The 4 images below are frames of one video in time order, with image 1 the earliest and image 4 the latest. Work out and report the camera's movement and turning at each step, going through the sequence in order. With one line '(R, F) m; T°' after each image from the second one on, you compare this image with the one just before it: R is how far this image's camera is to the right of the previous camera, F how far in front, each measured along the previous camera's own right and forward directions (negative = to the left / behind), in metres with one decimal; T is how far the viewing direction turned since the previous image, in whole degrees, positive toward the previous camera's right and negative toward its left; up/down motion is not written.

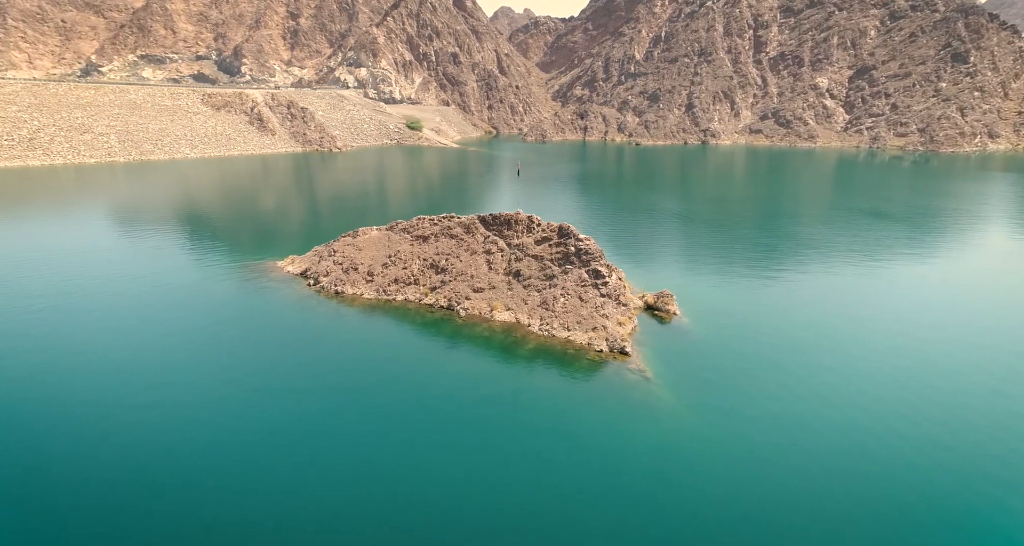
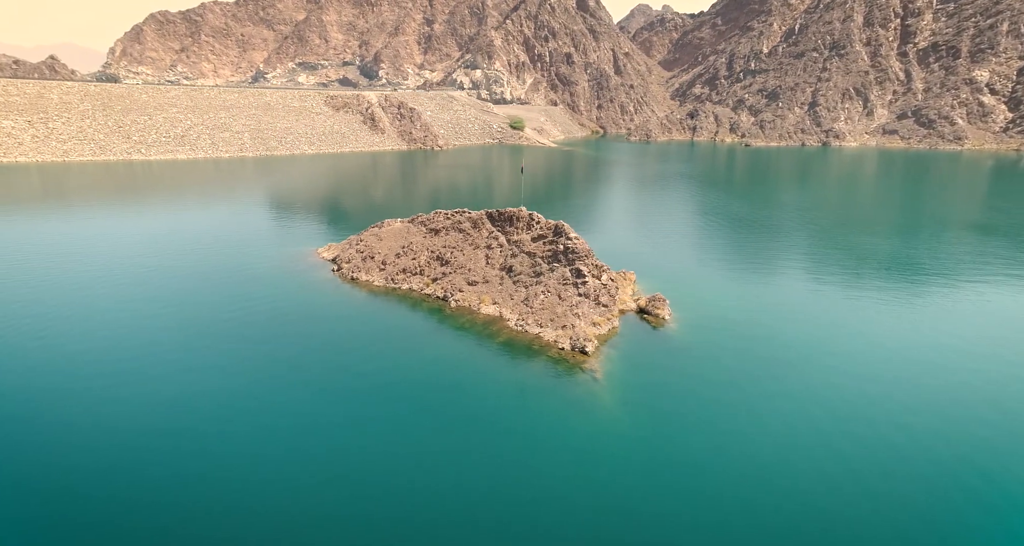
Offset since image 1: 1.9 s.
(+9.1, +0.2) m; -13°
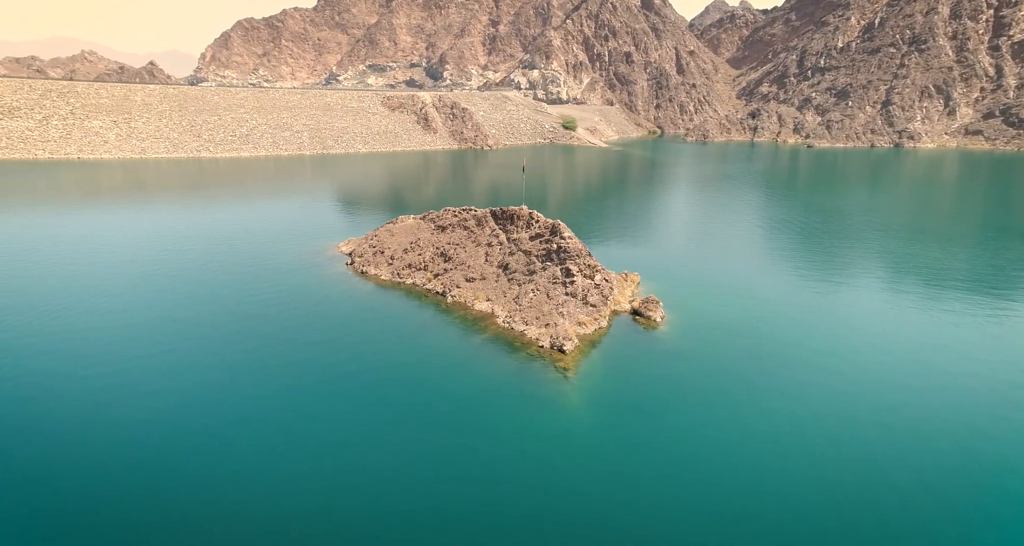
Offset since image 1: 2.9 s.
(+4.8, +0.1) m; -7°
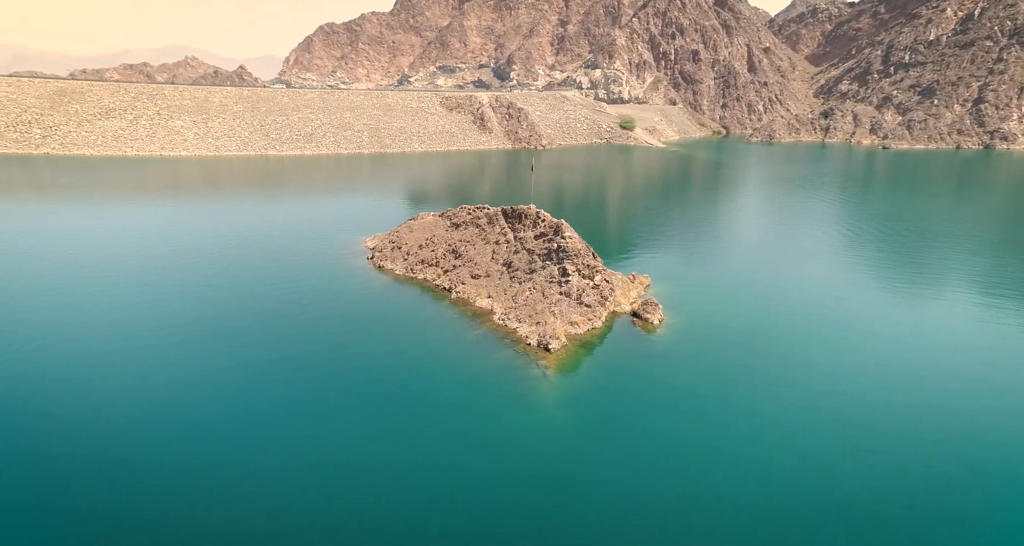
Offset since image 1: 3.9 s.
(+4.5, +0.3) m; -7°
